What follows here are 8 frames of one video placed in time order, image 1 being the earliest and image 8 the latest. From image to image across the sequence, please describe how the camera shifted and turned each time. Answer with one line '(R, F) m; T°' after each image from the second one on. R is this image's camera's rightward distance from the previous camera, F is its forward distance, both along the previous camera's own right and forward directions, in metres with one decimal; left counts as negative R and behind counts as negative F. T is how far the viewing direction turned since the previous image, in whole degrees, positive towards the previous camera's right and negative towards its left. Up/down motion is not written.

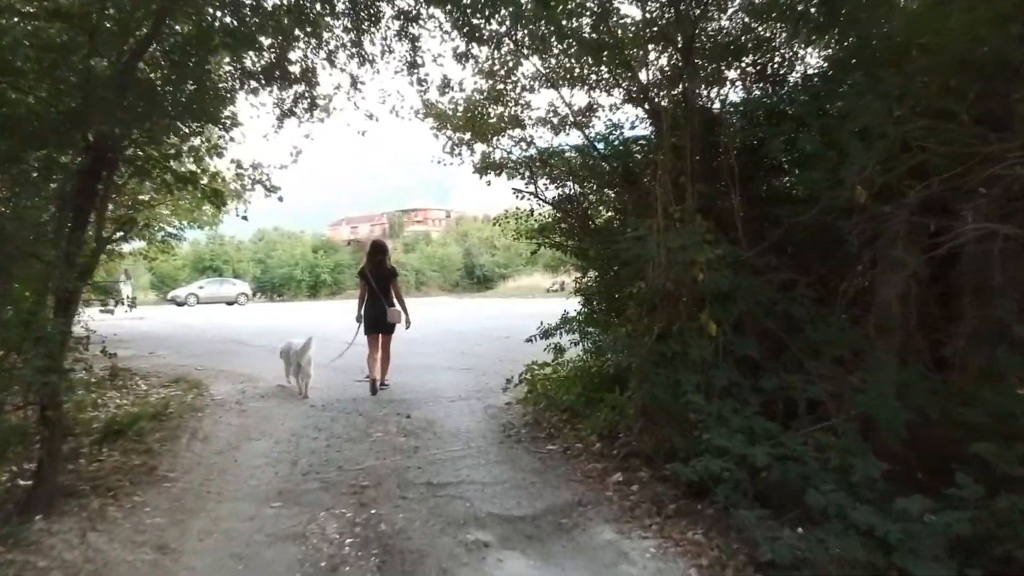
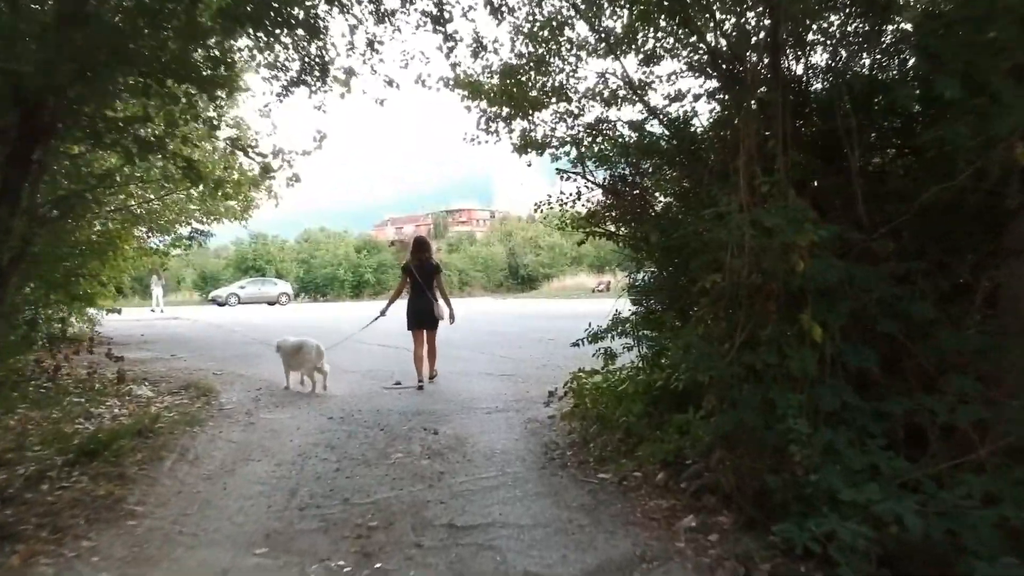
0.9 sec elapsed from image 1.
(0.0, +1.1) m; -3°
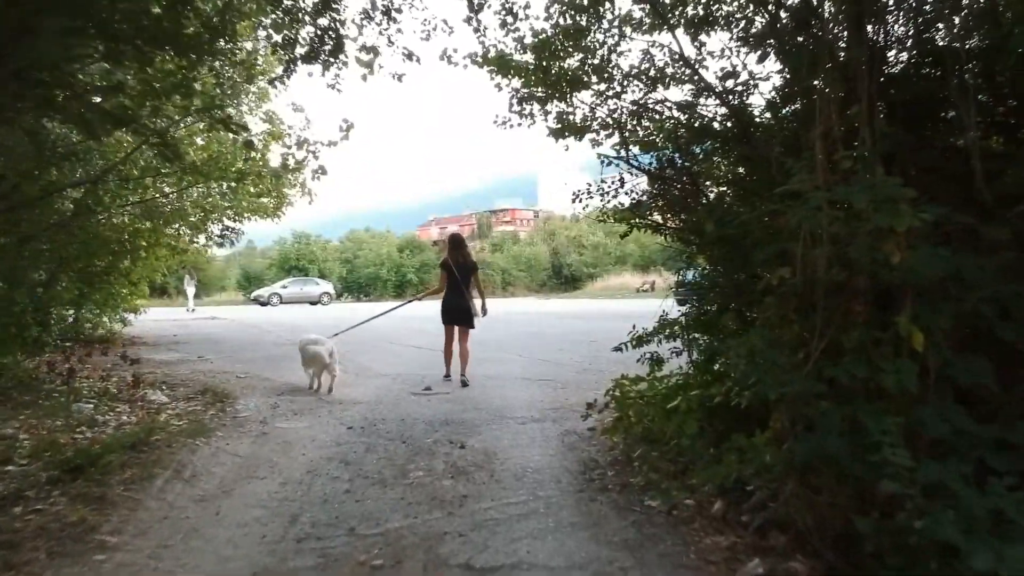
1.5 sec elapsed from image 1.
(+0.1, +0.7) m; -3°
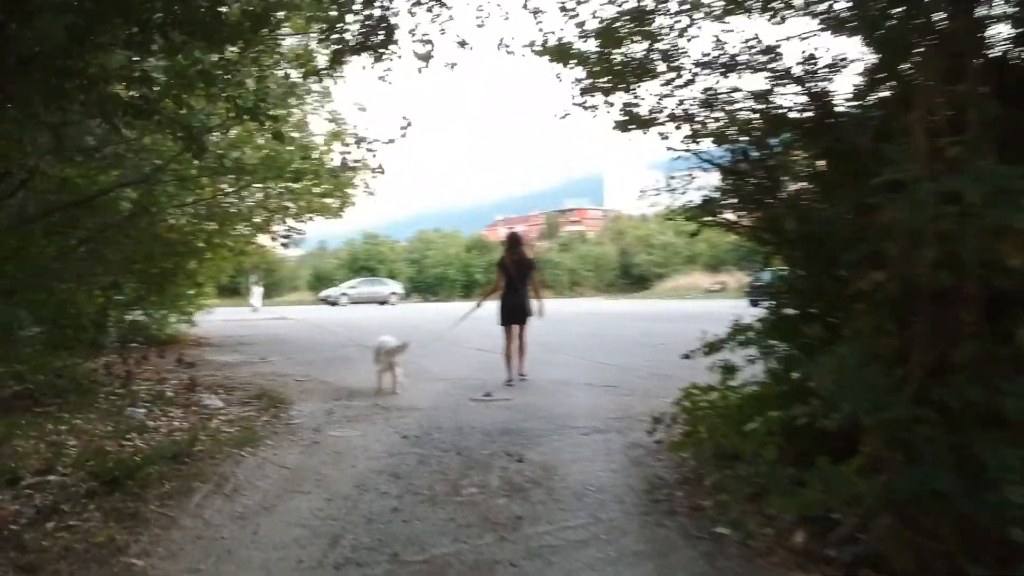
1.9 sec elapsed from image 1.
(0.0, +0.4) m; -4°
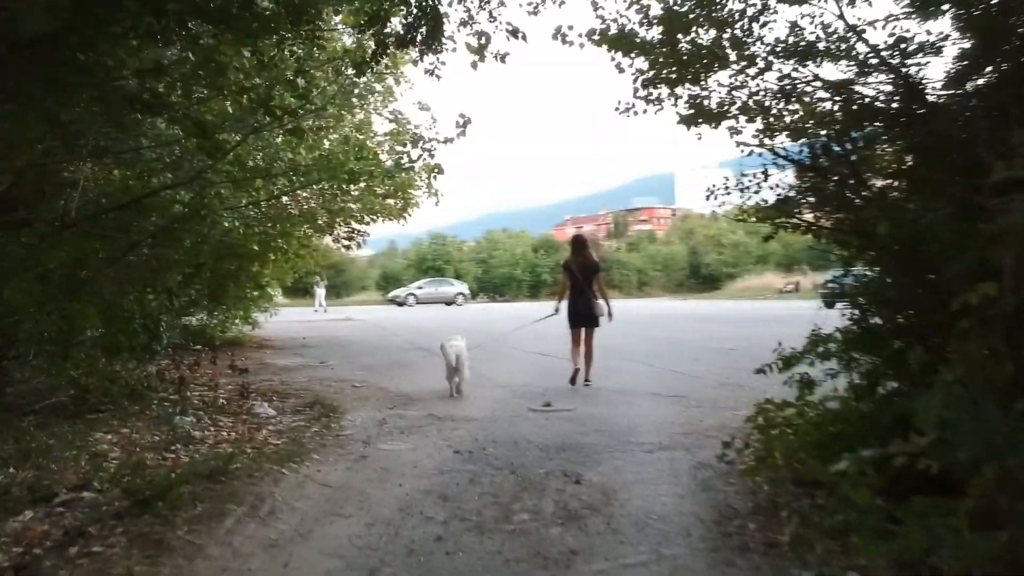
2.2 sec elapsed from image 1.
(+0.1, +0.4) m; -4°
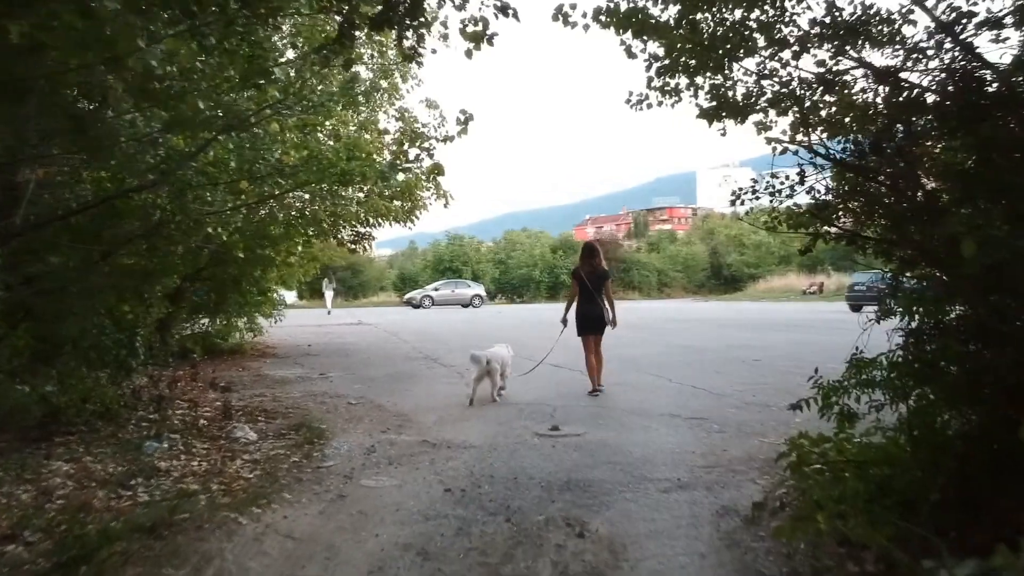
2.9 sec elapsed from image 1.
(+0.1, +0.7) m; -1°
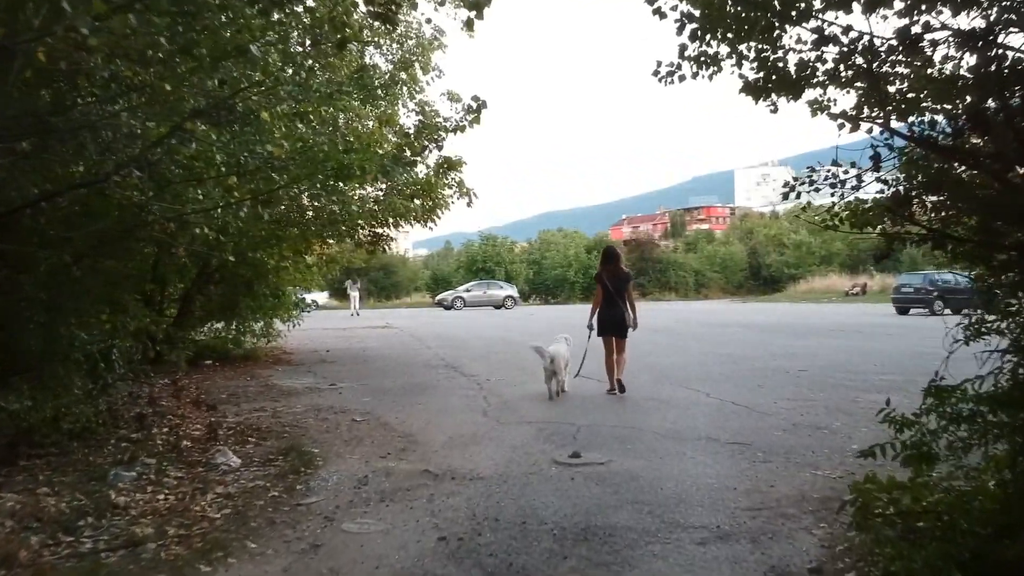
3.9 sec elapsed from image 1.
(+0.1, +0.9) m; -2°
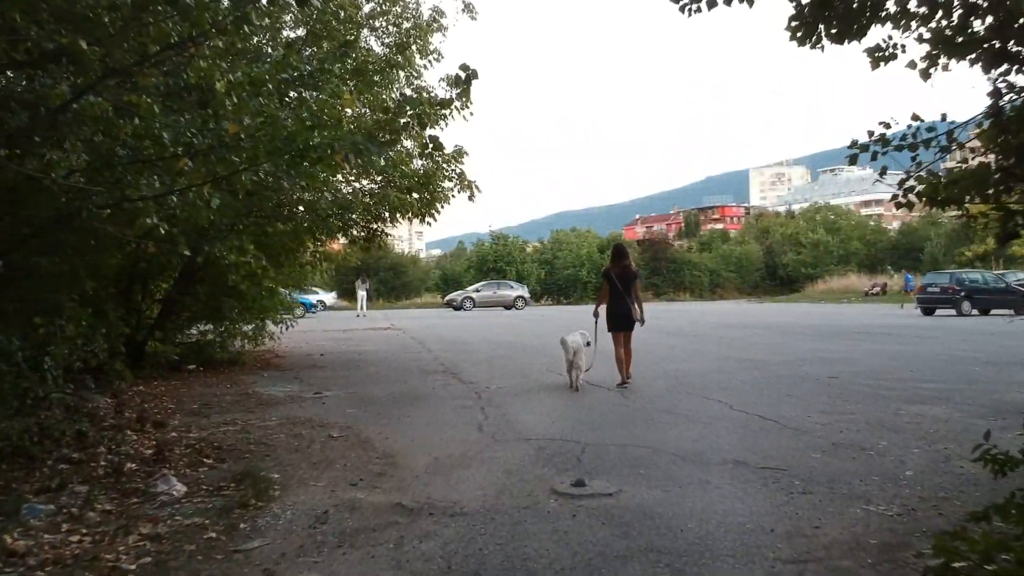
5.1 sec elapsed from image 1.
(+0.1, +1.0) m; -1°
